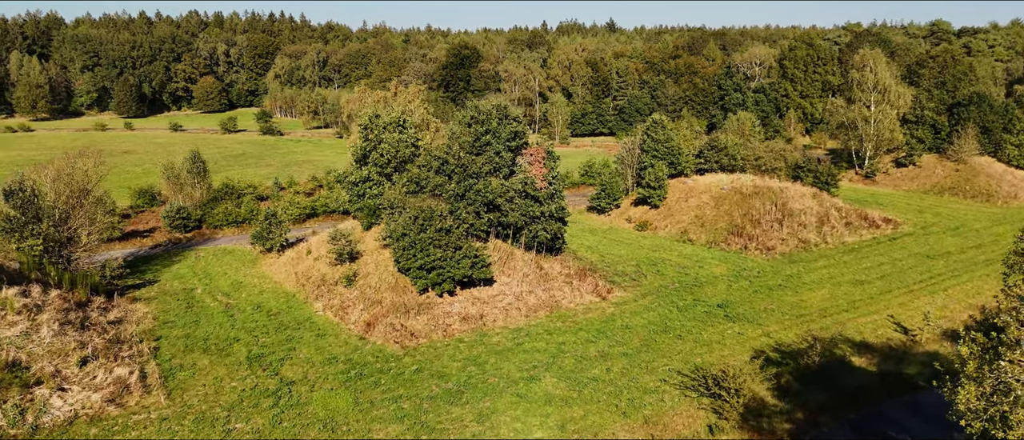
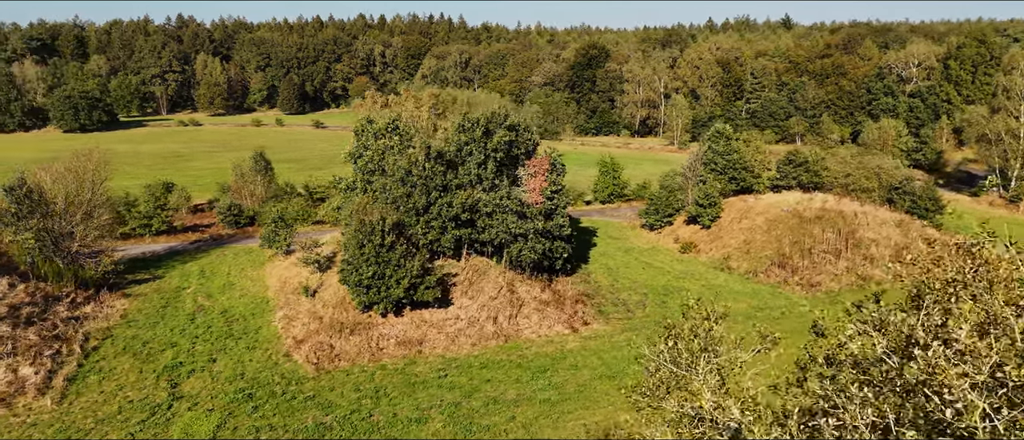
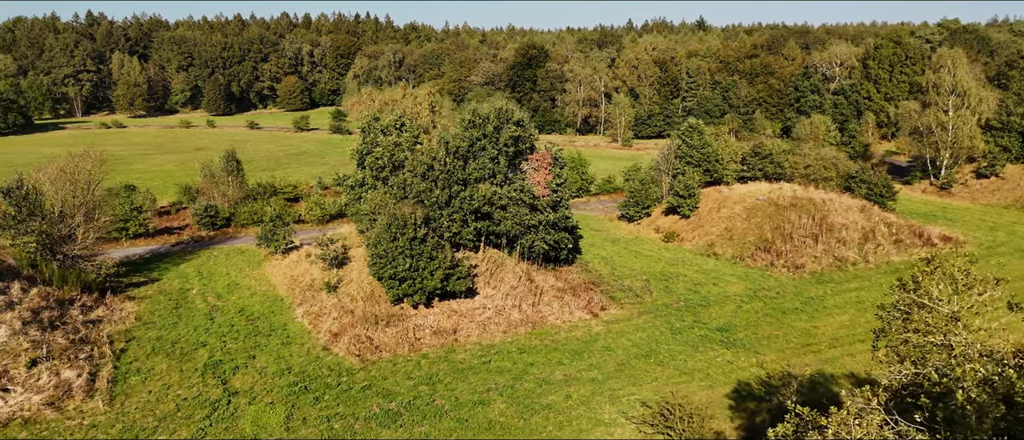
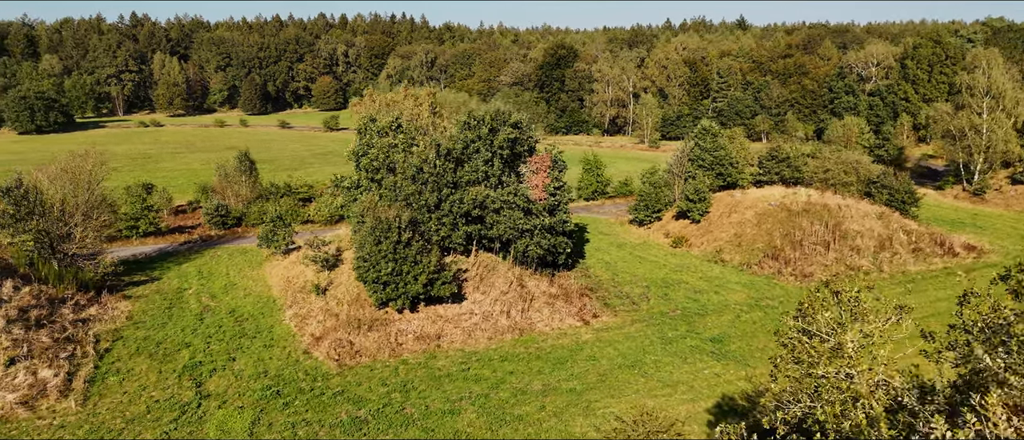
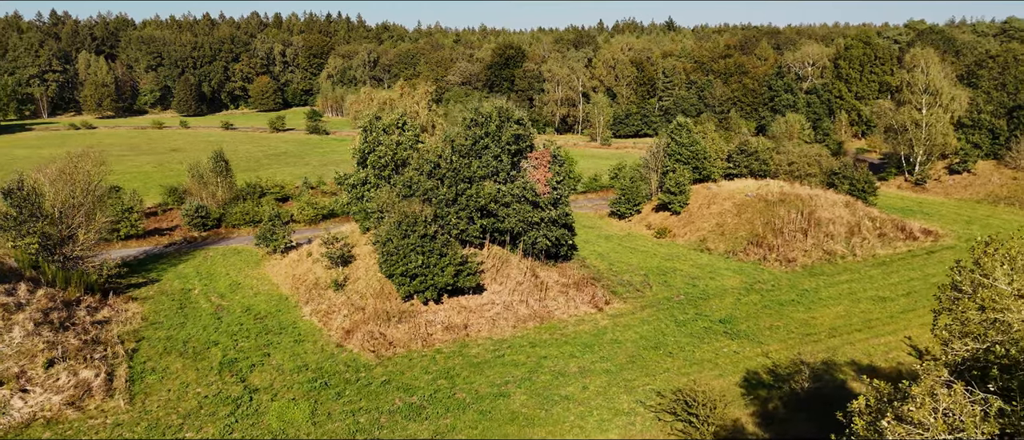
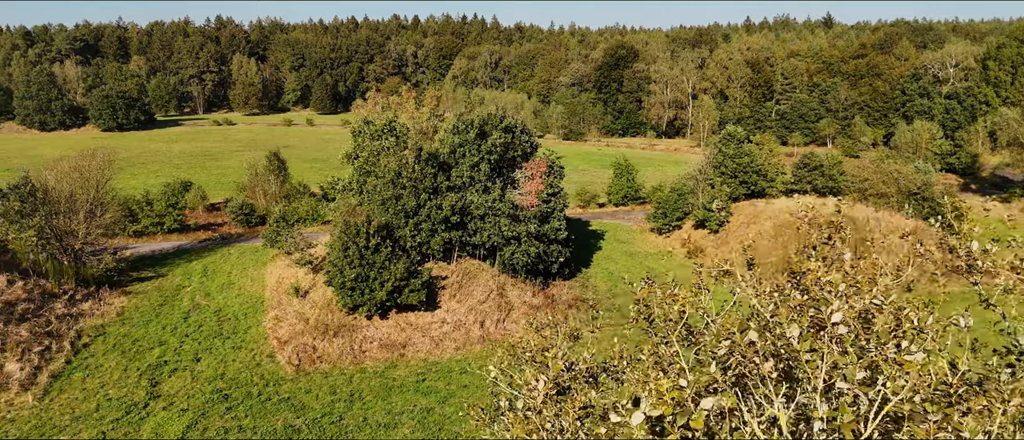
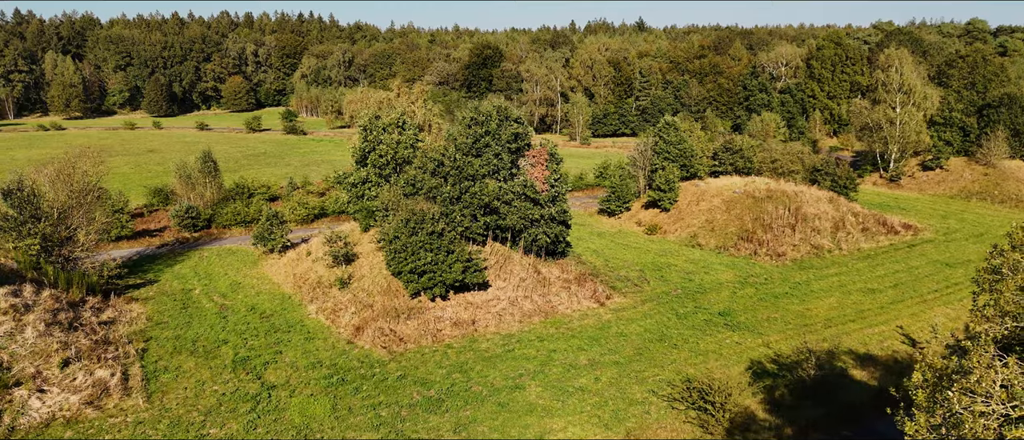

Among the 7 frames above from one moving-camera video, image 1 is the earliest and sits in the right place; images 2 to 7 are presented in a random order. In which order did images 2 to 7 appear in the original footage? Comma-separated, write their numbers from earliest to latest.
7, 5, 3, 4, 2, 6
